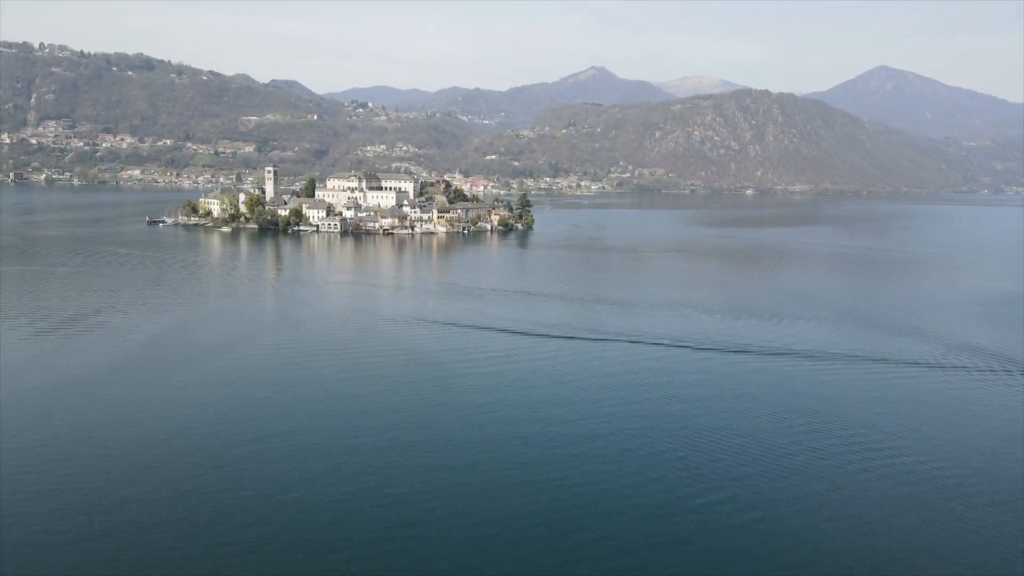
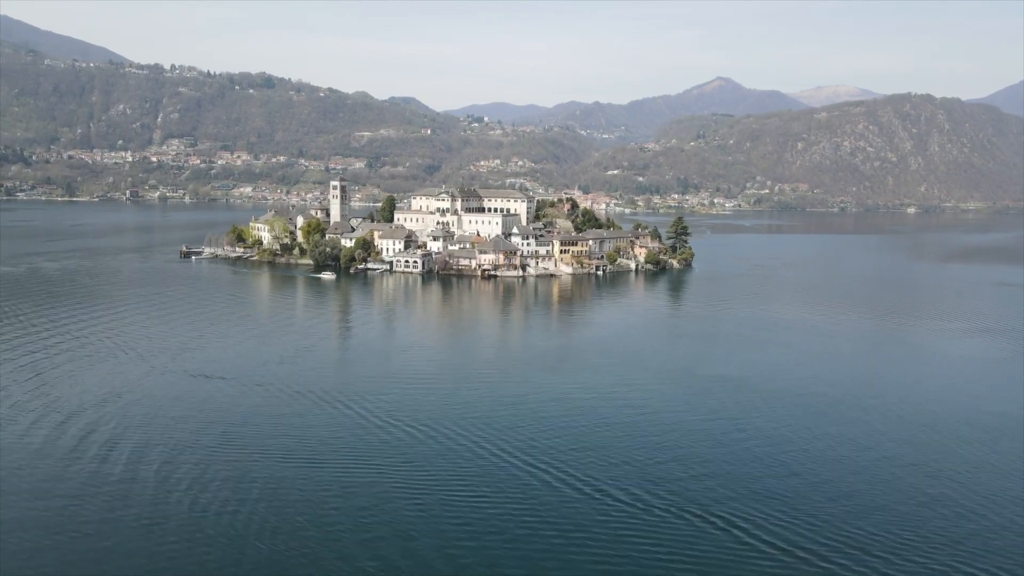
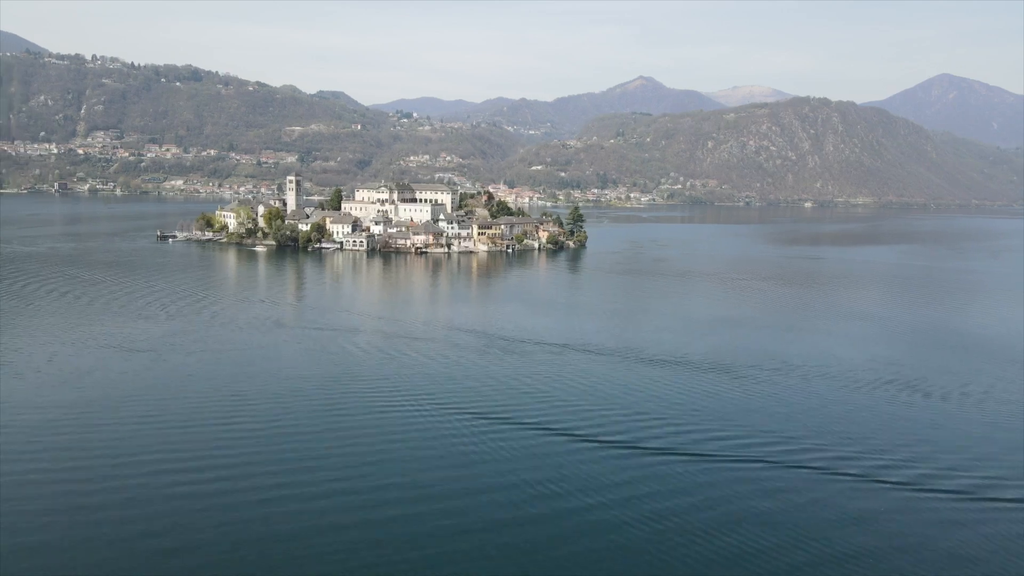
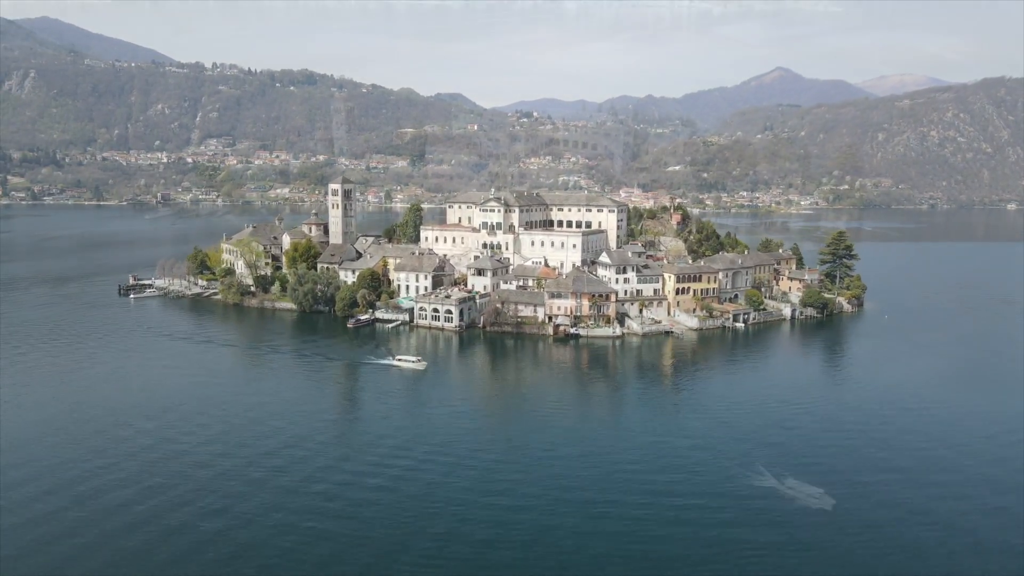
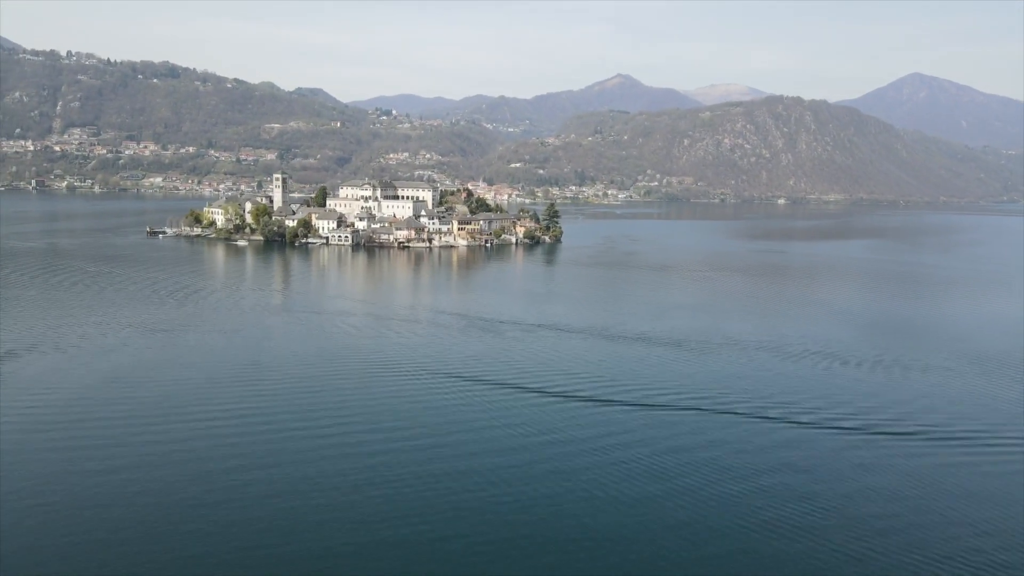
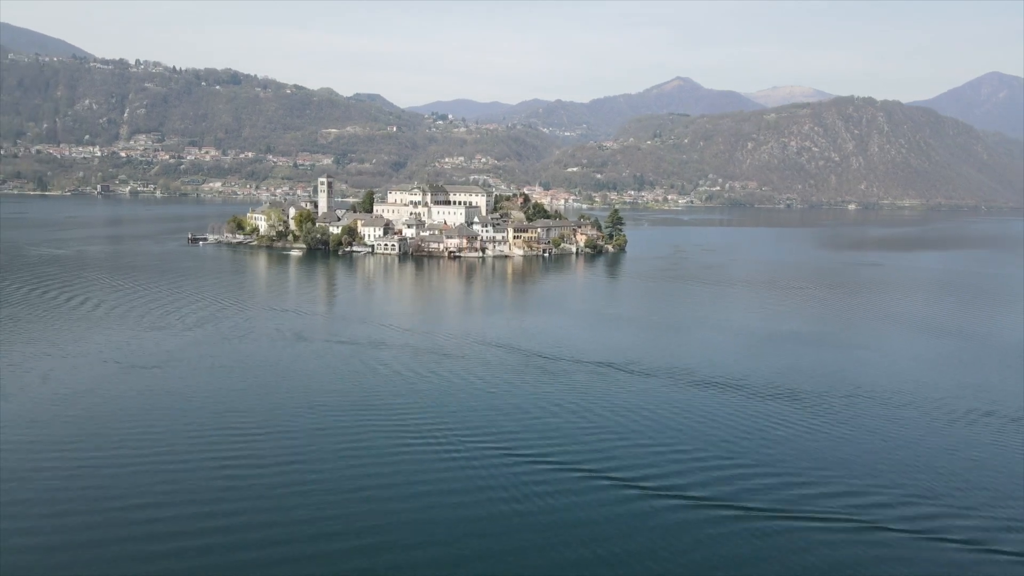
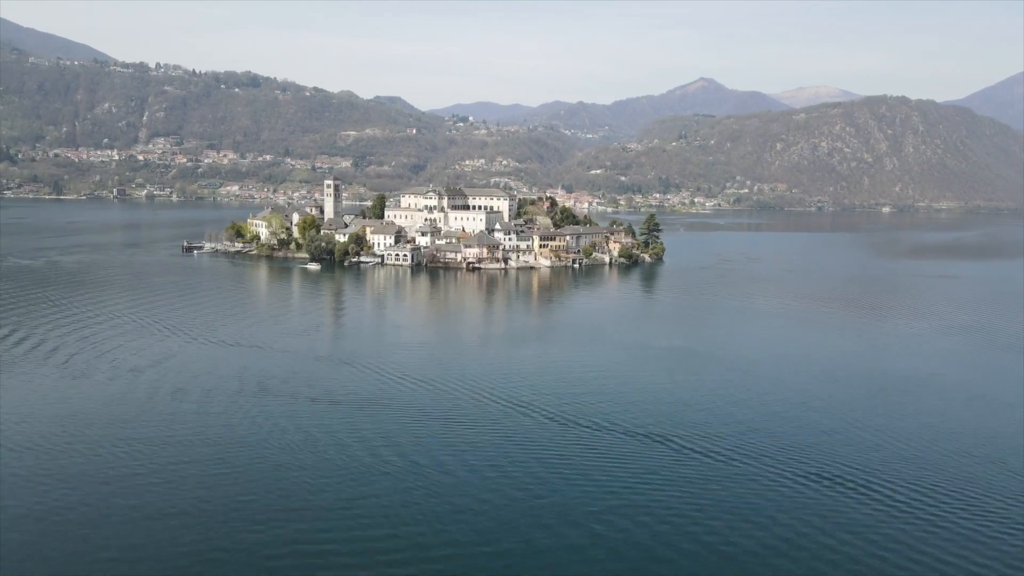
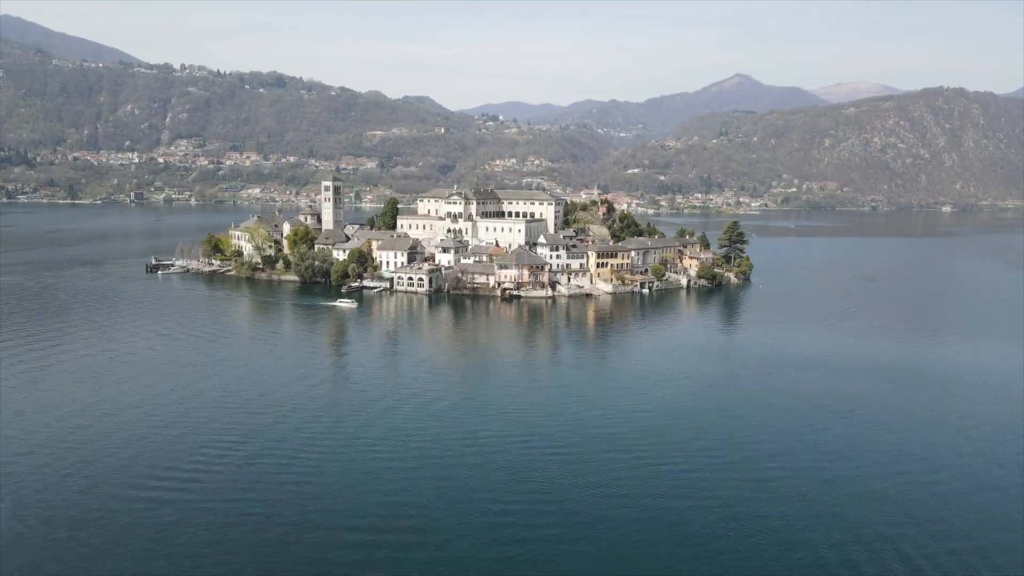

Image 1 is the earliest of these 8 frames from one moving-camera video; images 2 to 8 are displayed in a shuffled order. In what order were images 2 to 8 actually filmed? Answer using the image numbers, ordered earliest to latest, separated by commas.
5, 3, 6, 7, 2, 8, 4
